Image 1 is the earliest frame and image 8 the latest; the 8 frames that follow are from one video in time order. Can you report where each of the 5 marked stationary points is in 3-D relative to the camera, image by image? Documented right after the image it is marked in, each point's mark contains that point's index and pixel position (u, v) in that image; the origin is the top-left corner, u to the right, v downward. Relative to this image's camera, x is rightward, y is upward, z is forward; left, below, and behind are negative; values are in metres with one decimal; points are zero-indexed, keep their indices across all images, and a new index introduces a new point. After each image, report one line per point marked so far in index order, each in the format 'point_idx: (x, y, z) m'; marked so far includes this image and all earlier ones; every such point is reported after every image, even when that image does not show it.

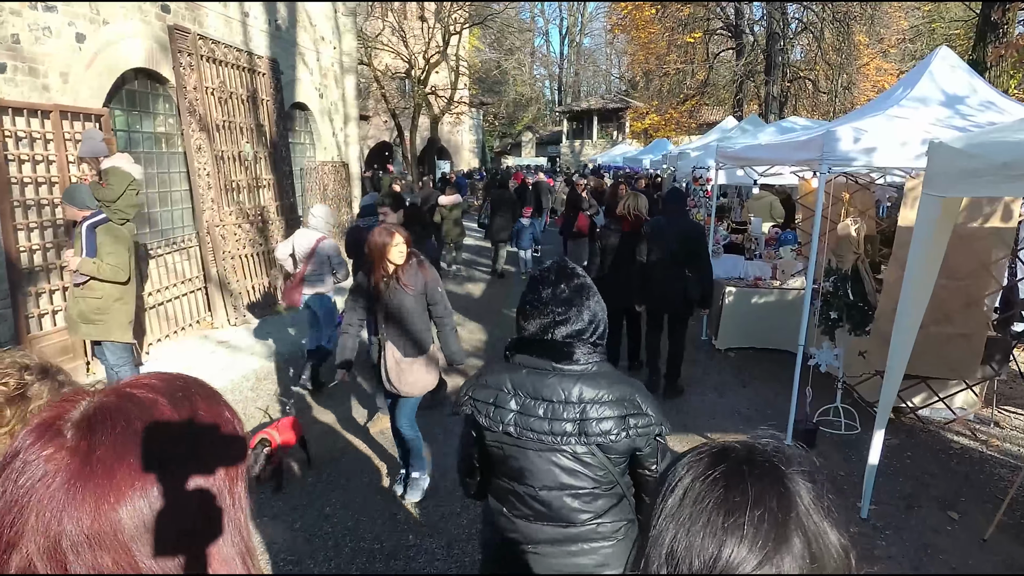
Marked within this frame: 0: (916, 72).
0: (+3.3, +1.8, +5.1) m
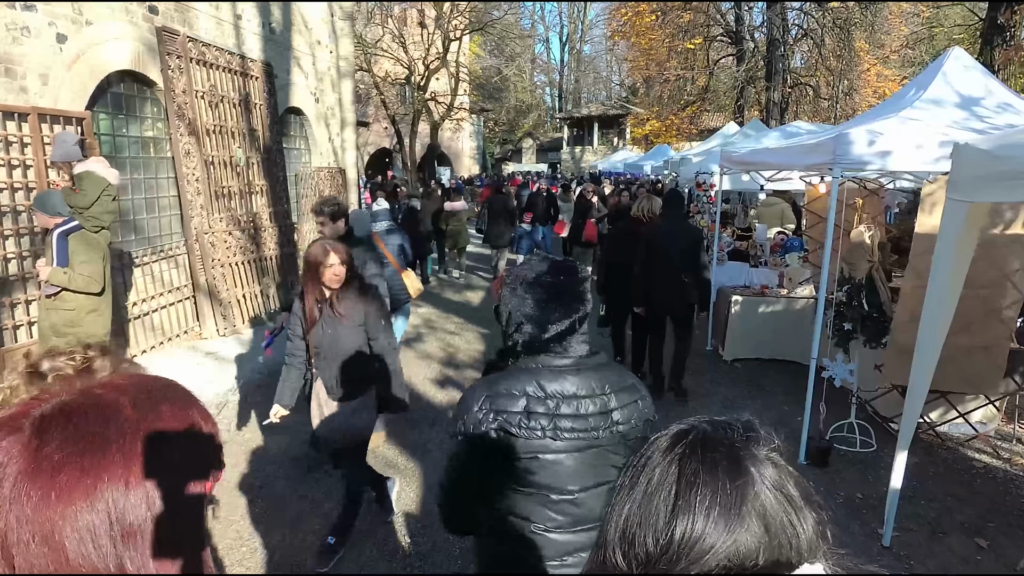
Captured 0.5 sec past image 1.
0: (+3.3, +1.7, +4.9) m
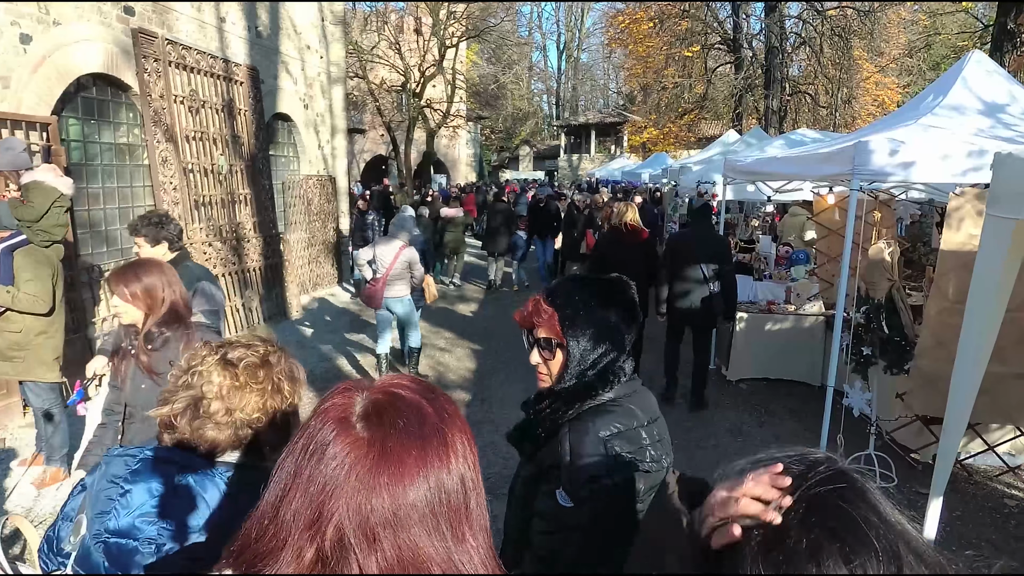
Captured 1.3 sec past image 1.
0: (+3.3, +1.6, +4.6) m
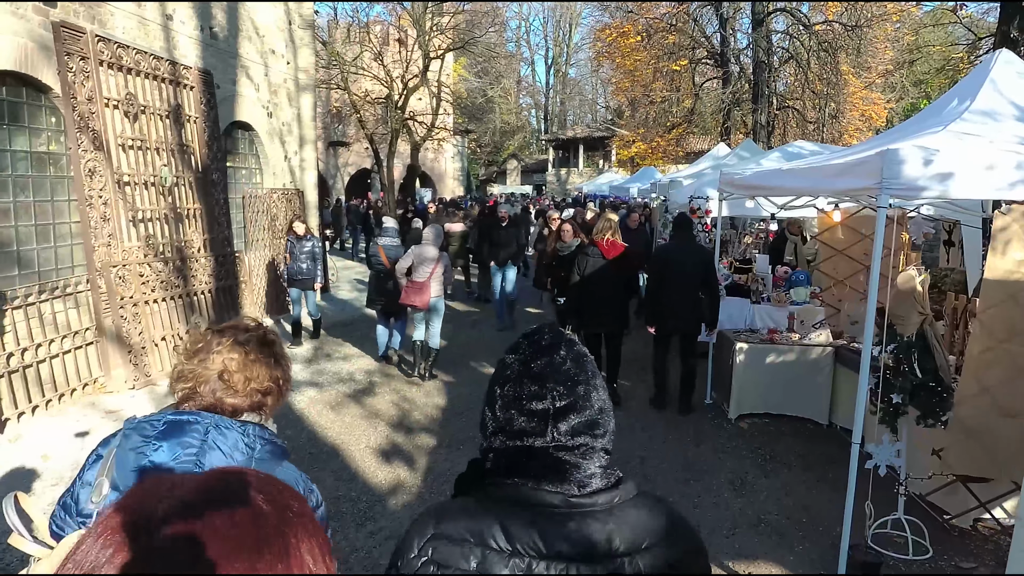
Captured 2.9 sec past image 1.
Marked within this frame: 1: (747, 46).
0: (+3.0, +1.4, +4.1) m
1: (+5.9, +6.1, +15.5) m
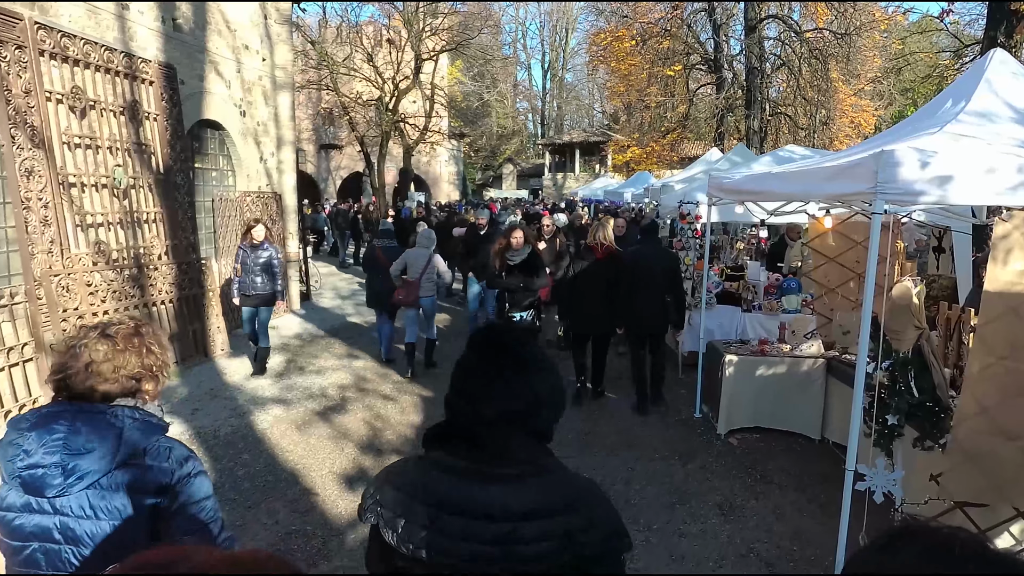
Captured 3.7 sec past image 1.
0: (+2.9, +1.3, +3.9) m
1: (+5.7, +5.9, +15.3) m
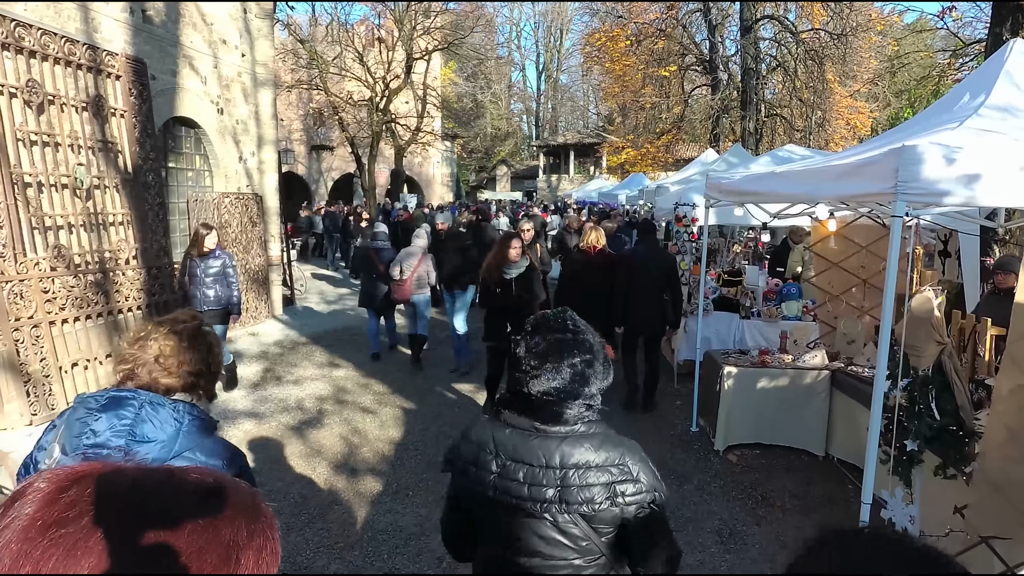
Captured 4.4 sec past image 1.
0: (+2.8, +1.3, +3.6) m
1: (+5.5, +5.8, +15.0) m
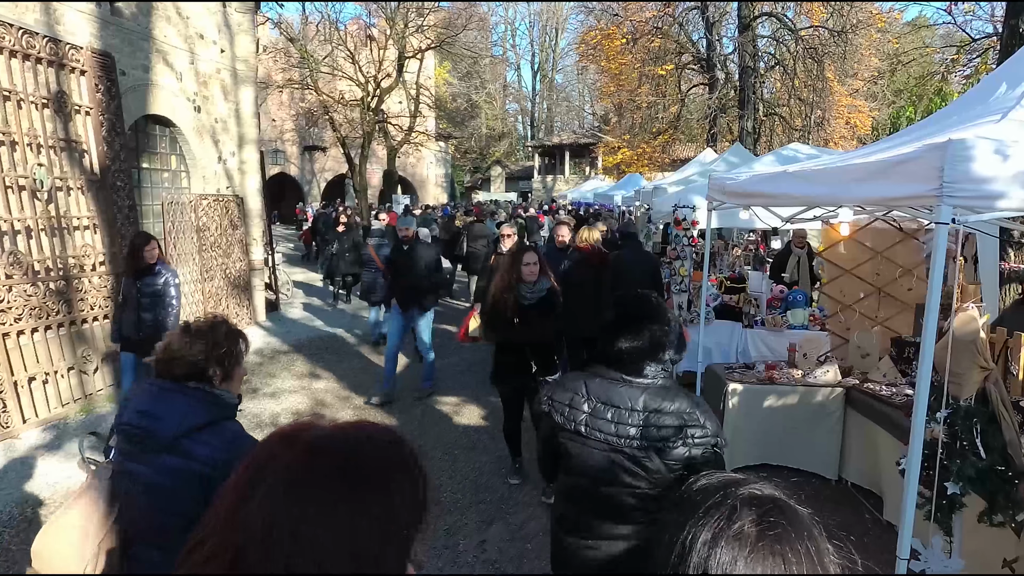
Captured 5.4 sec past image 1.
0: (+2.7, +1.2, +3.2) m
1: (+5.3, +5.7, +14.7) m
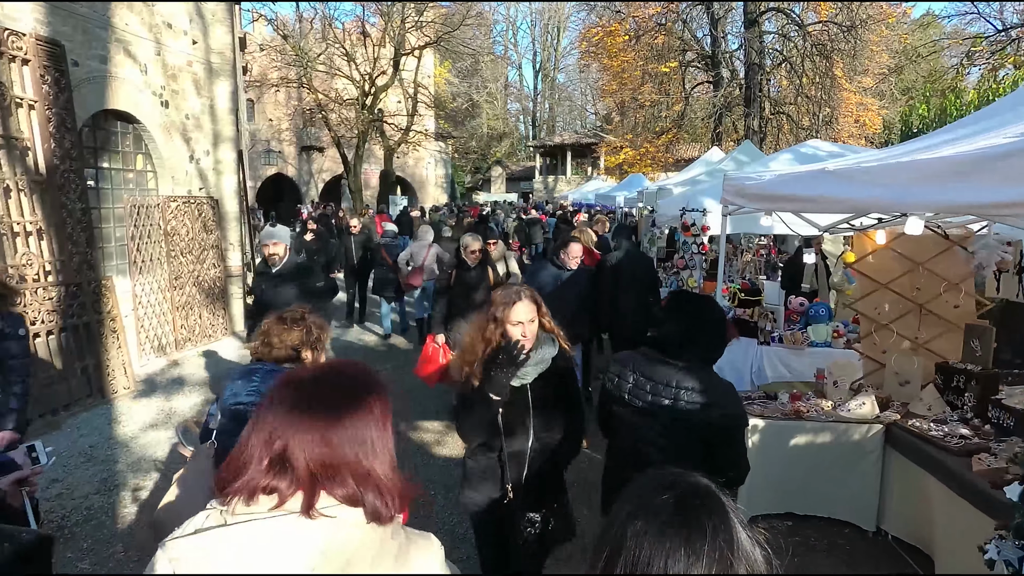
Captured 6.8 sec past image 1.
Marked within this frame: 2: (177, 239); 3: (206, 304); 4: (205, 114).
0: (+2.6, +1.1, +2.6) m
1: (+5.3, +5.6, +14.1) m
2: (-4.0, +0.6, +7.4) m
3: (-4.0, -0.2, +8.0) m
4: (-3.9, +2.2, +7.8) m
